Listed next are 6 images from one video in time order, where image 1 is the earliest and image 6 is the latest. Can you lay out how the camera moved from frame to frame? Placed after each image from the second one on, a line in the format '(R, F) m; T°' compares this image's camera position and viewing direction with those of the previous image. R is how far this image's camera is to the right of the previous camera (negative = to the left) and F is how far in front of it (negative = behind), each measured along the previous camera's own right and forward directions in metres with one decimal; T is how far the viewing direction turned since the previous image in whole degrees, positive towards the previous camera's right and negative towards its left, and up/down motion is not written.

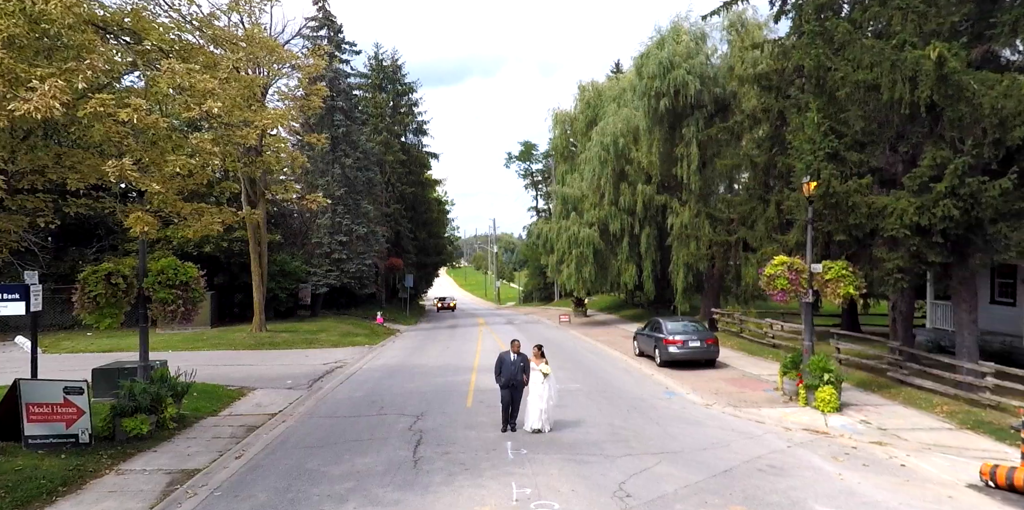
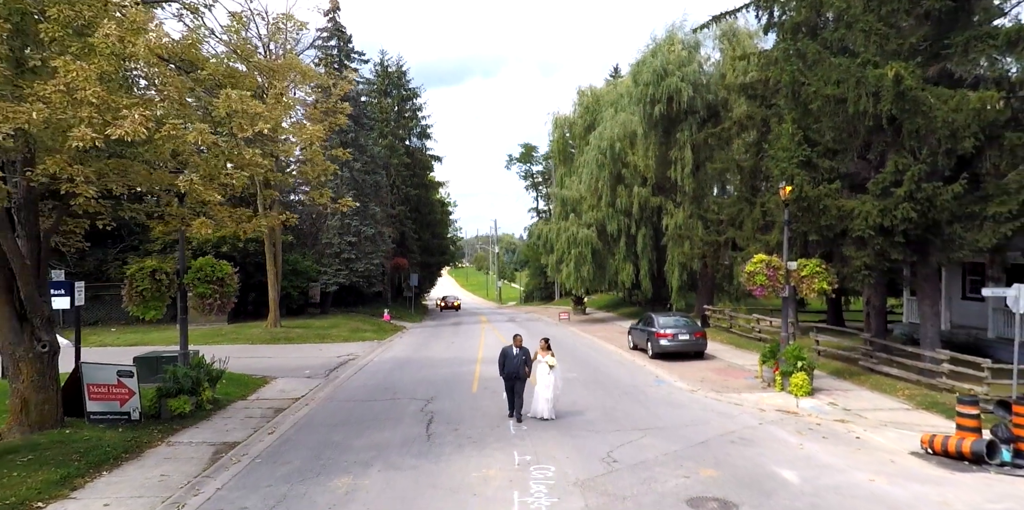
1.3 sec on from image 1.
(0.0, -1.3) m; 0°
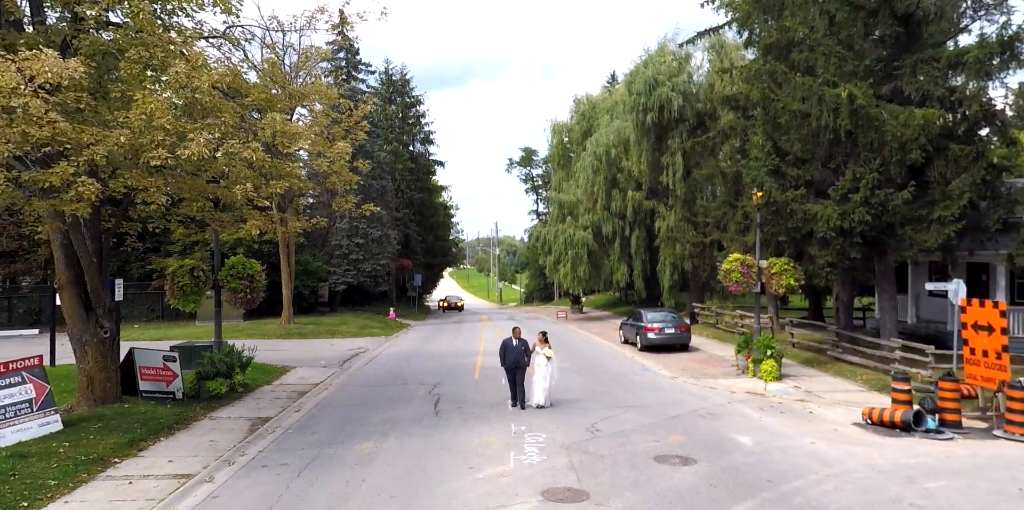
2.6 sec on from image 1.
(+0.1, -1.6) m; 0°
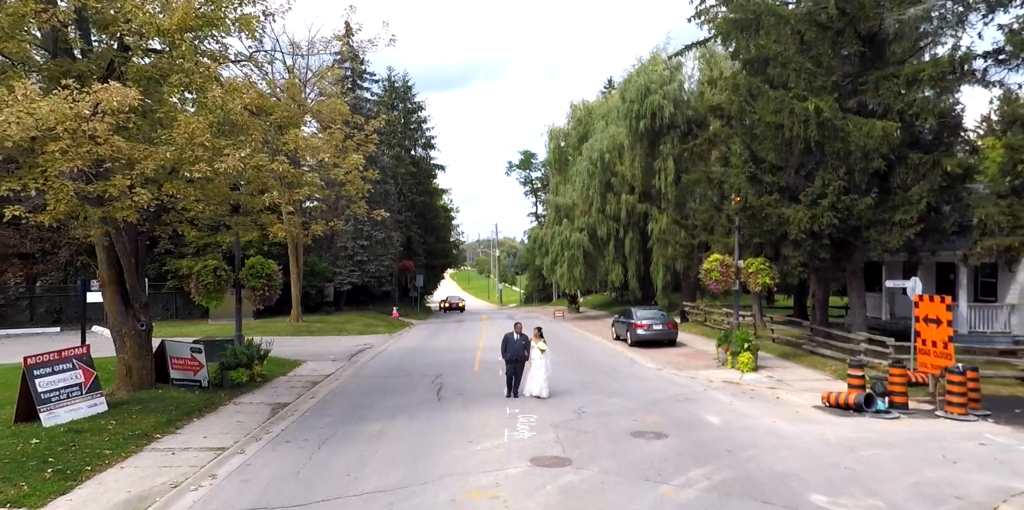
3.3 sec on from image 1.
(+0.1, -1.3) m; 0°
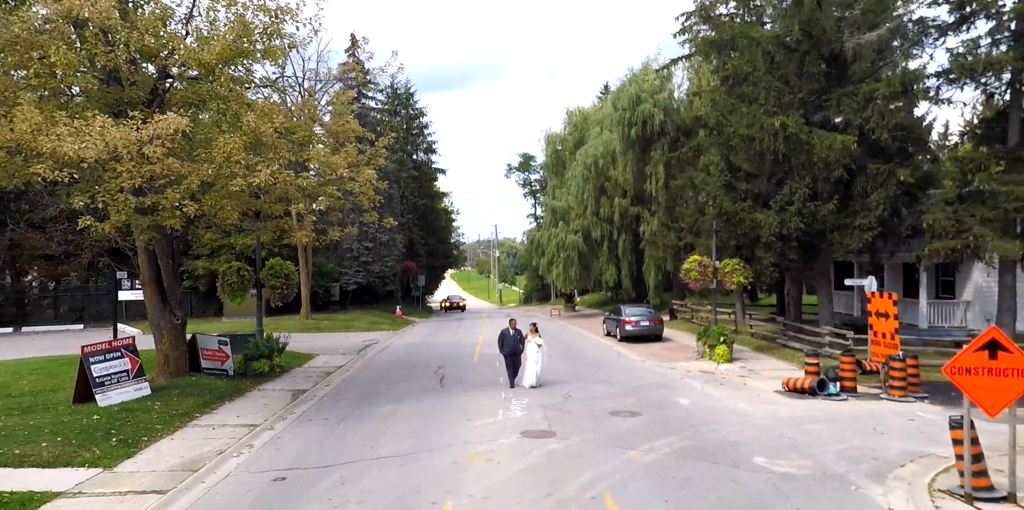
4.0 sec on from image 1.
(+0.1, -1.7) m; 0°
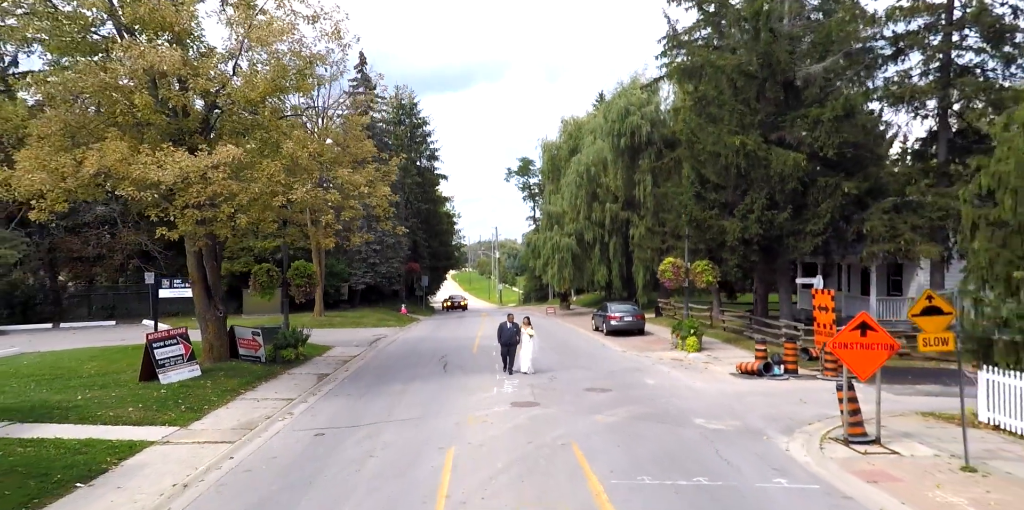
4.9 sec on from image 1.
(+0.2, -2.6) m; 0°
